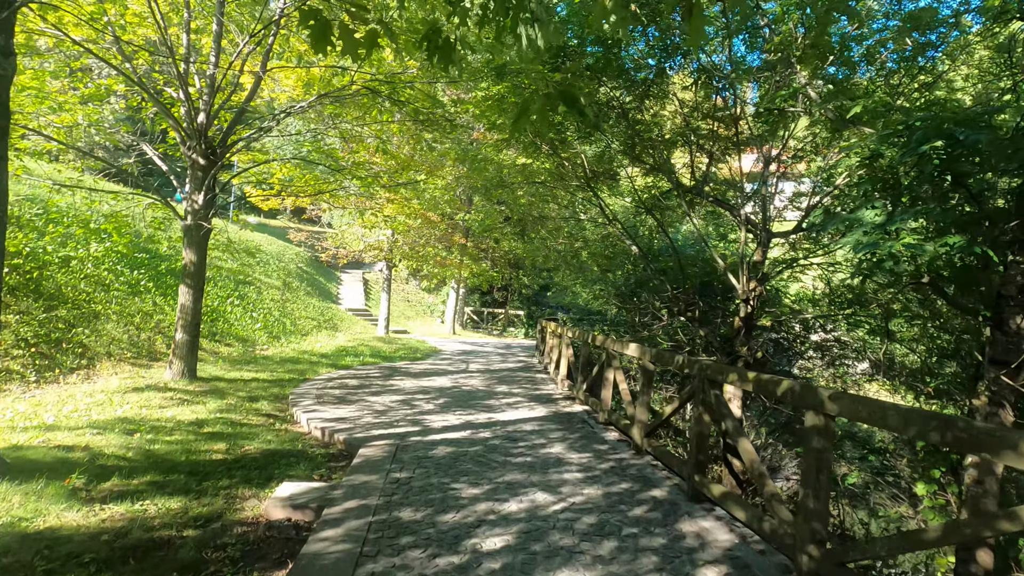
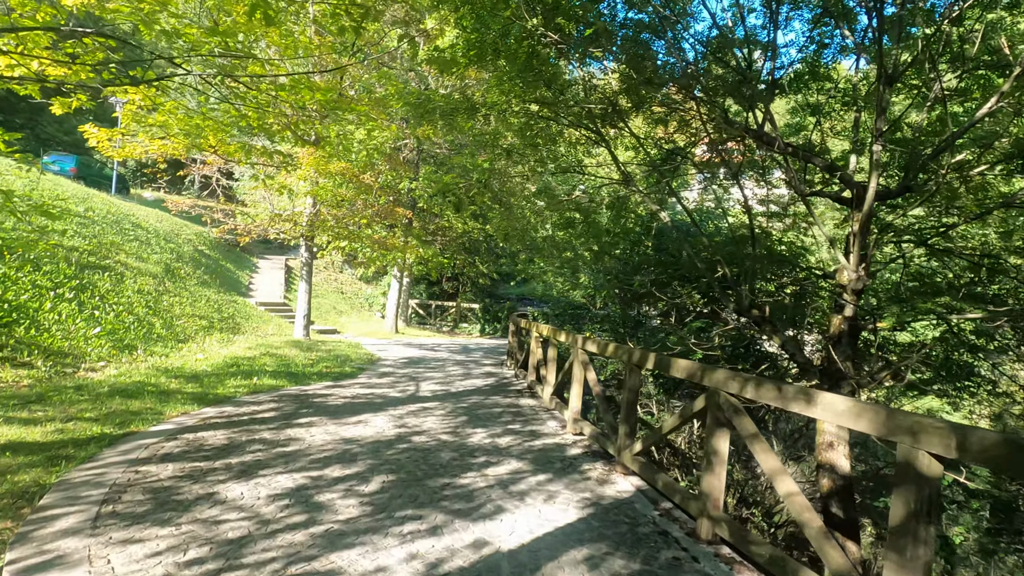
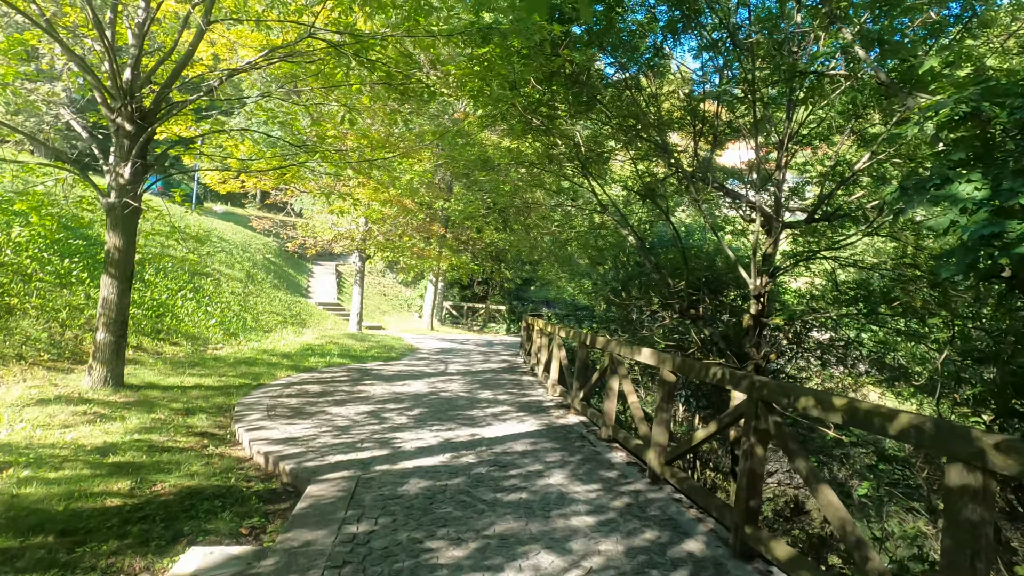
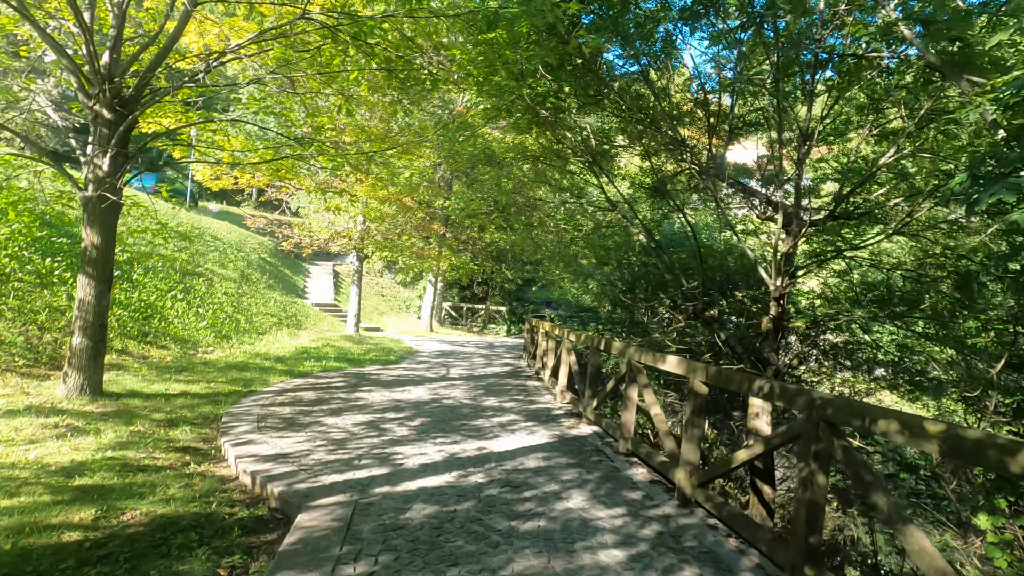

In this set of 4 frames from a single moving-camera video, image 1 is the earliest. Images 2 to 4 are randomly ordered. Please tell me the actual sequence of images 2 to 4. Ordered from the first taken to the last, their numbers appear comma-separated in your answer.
3, 4, 2
